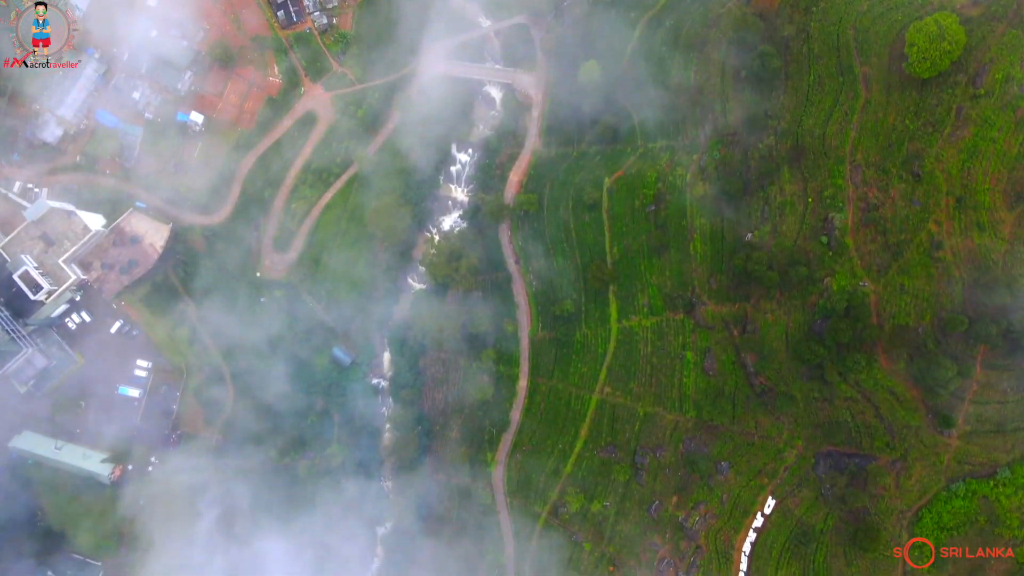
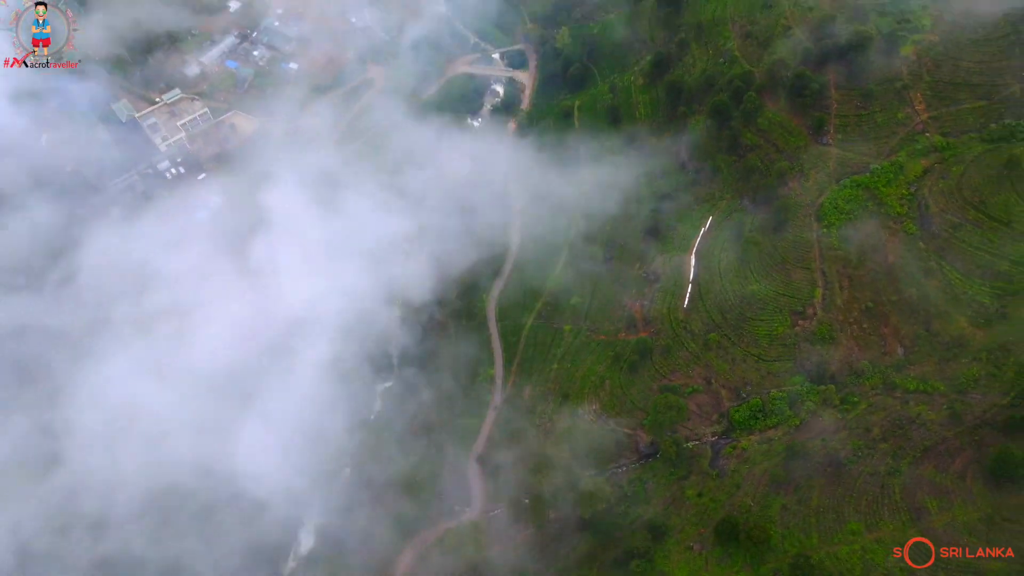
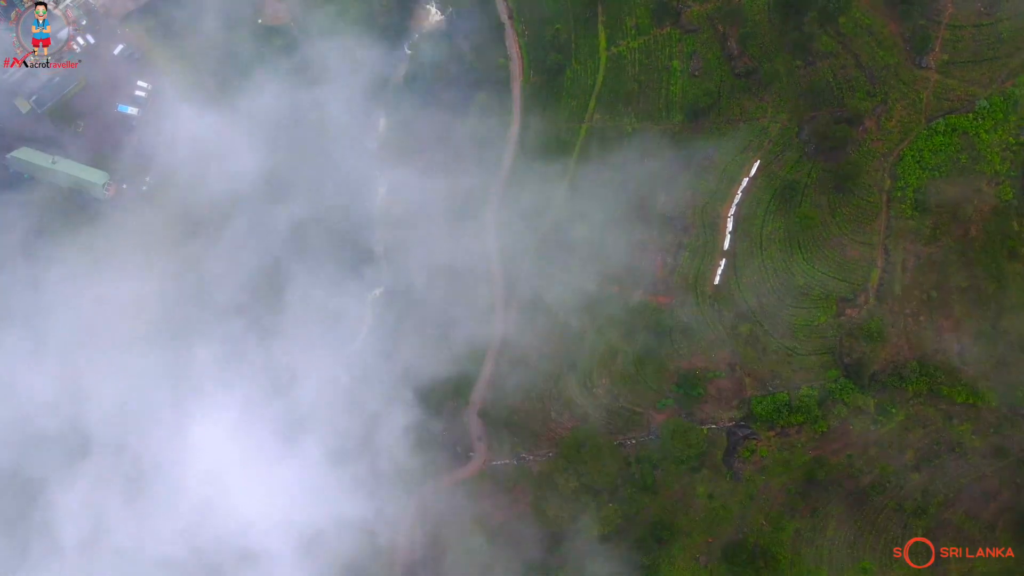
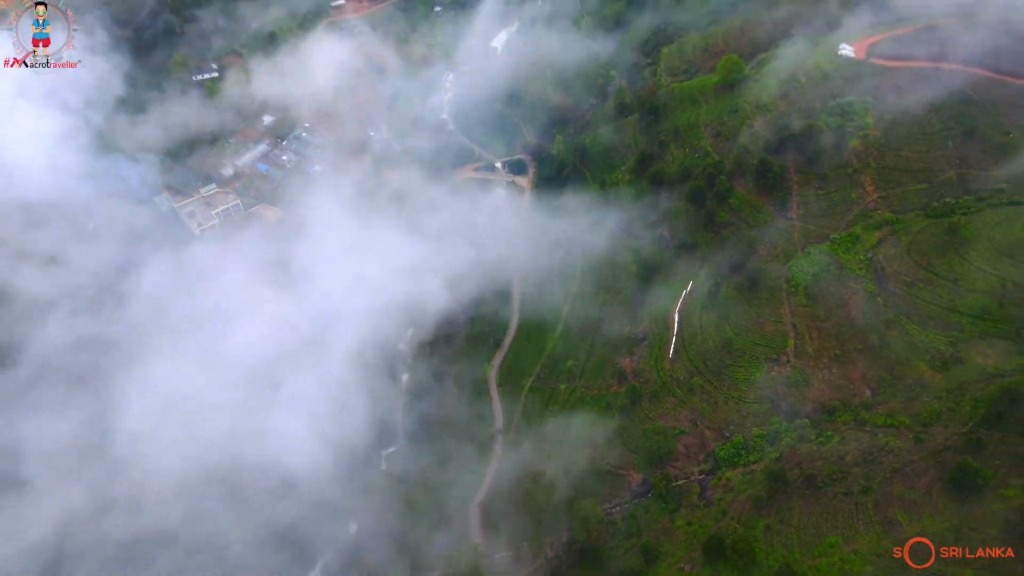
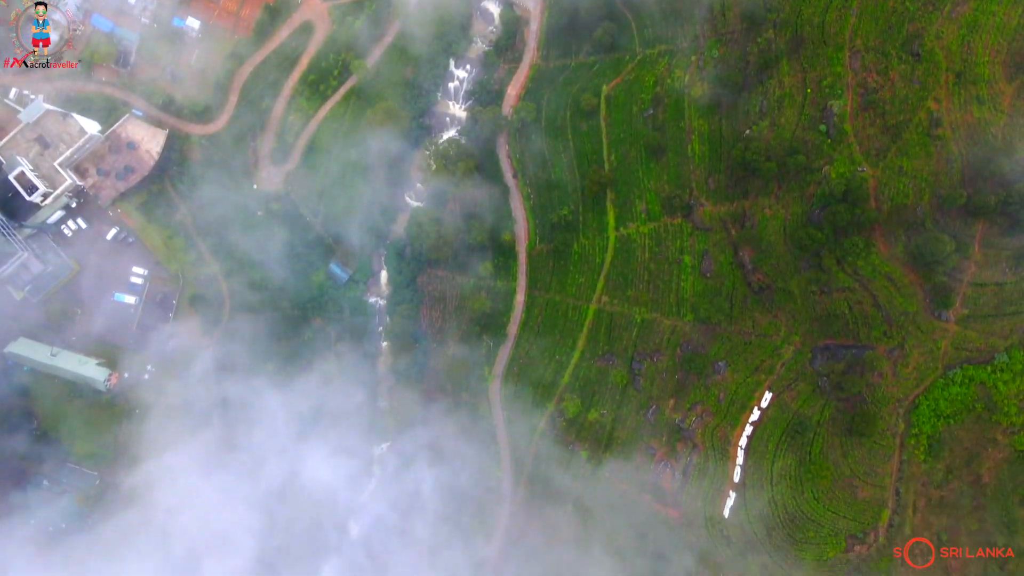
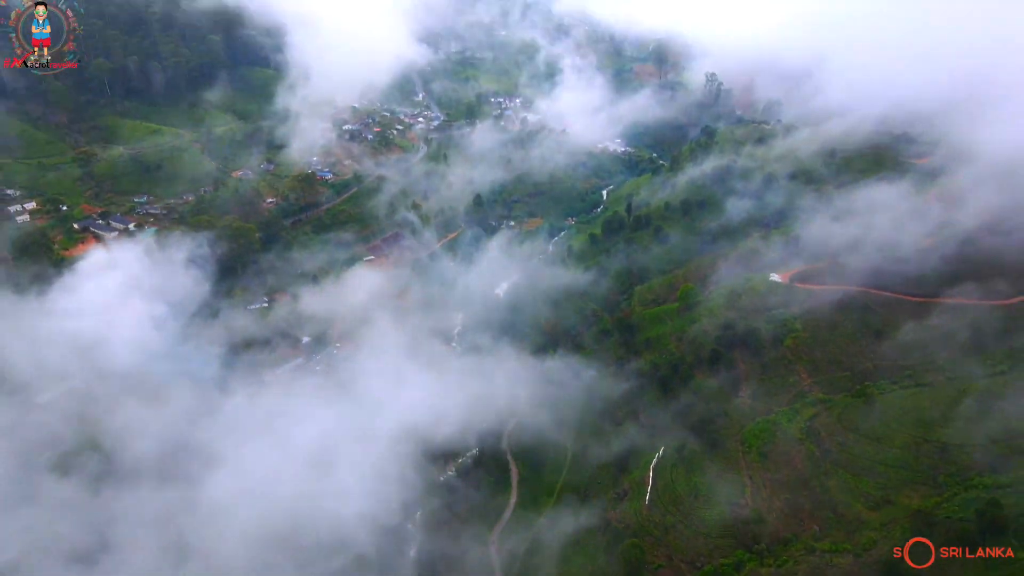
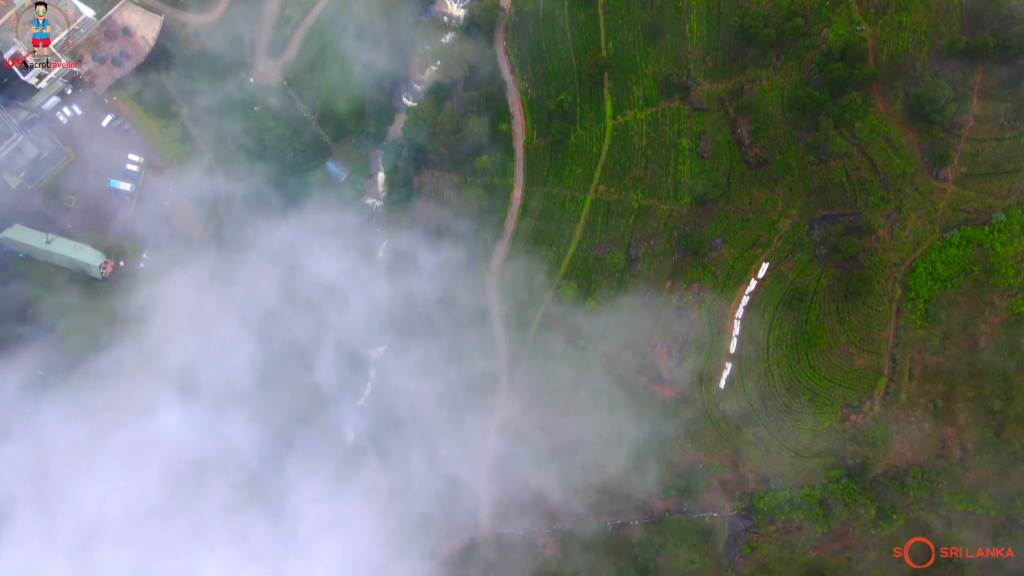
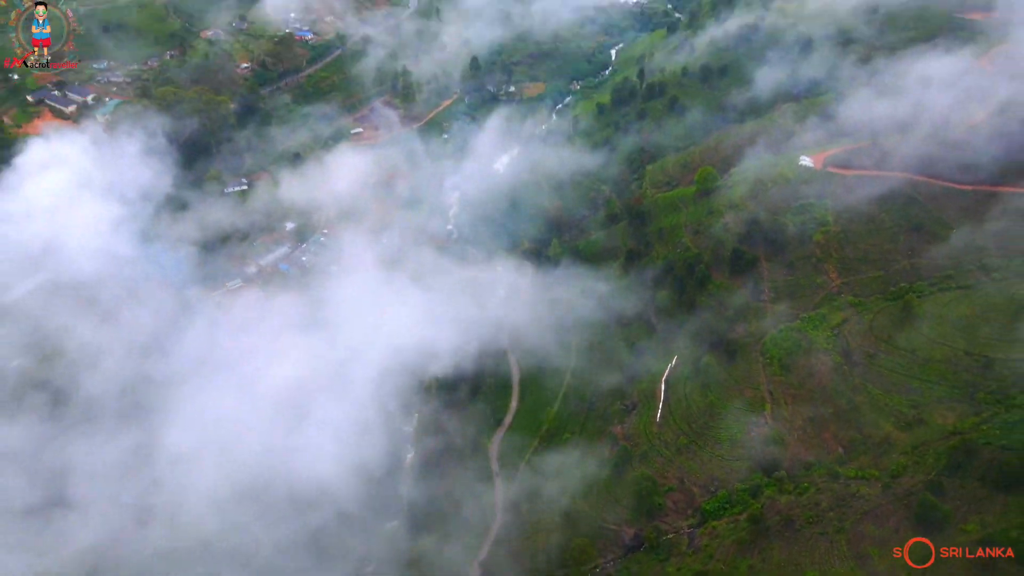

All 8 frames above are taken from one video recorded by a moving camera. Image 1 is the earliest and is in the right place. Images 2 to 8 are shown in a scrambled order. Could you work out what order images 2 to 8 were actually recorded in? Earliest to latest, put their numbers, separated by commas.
5, 7, 3, 2, 4, 8, 6
